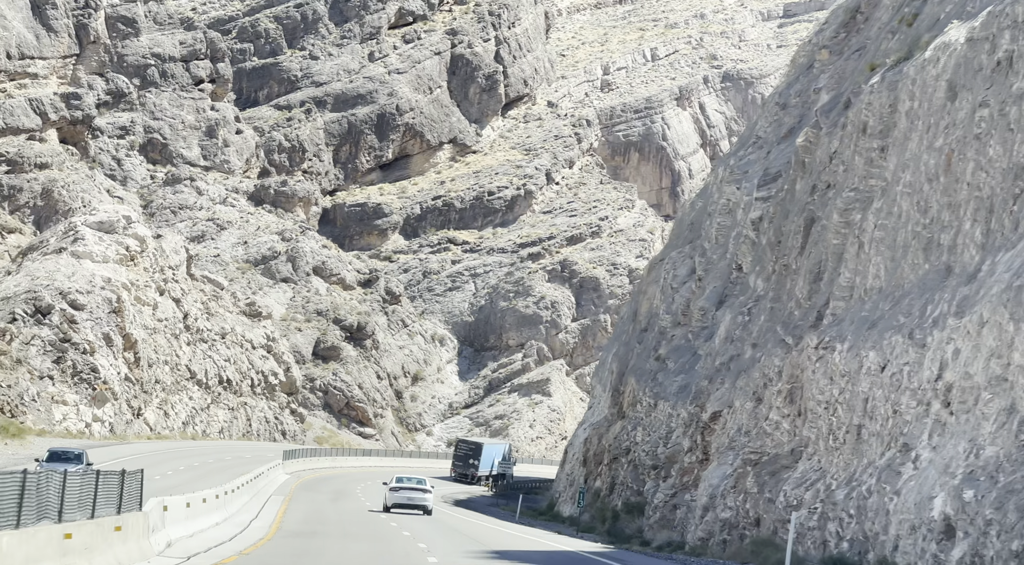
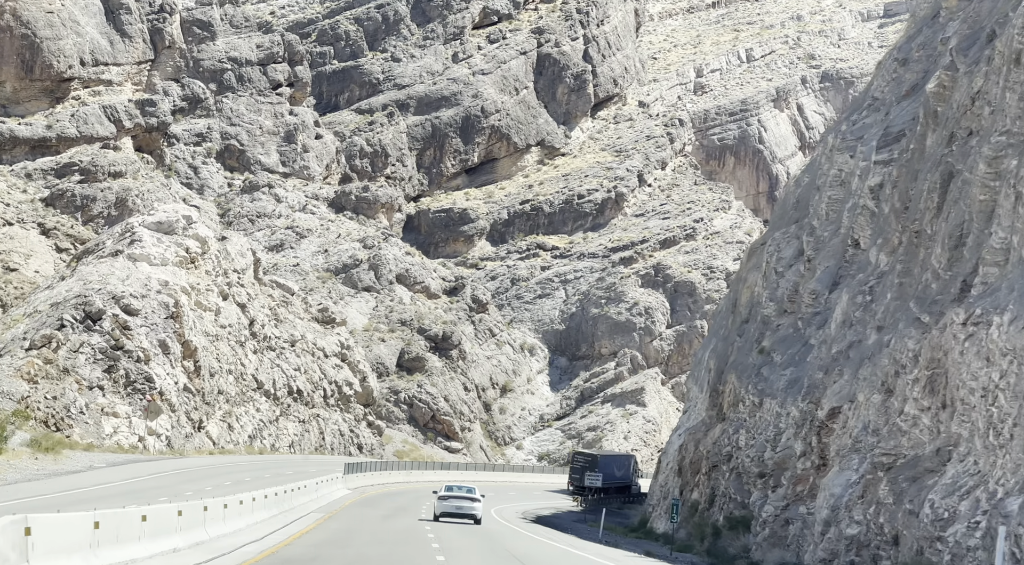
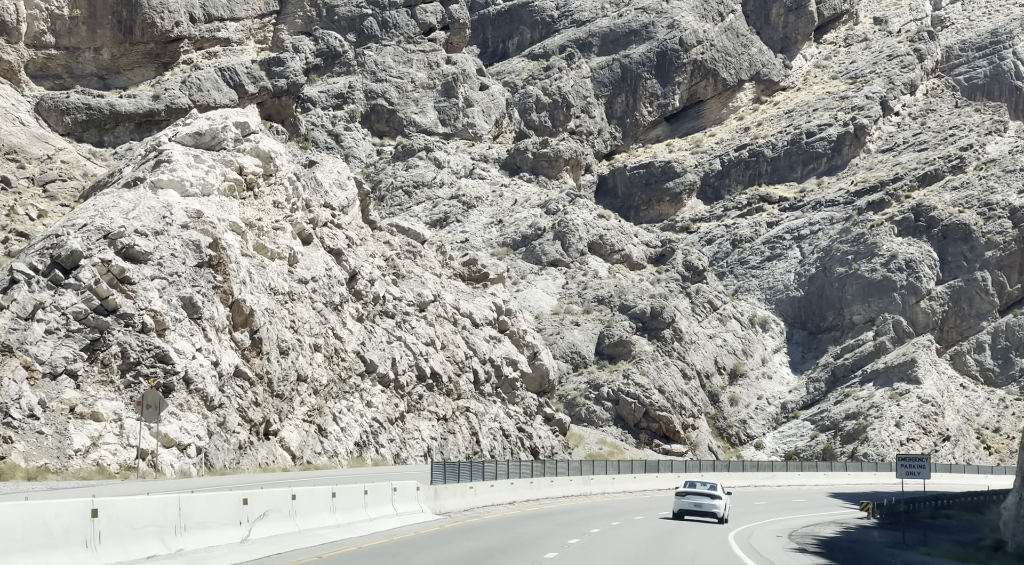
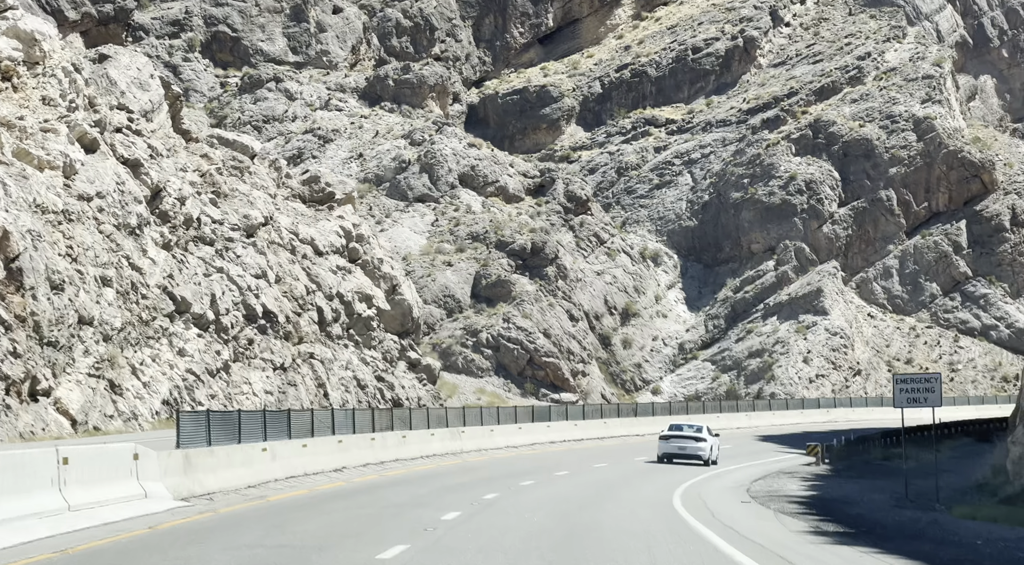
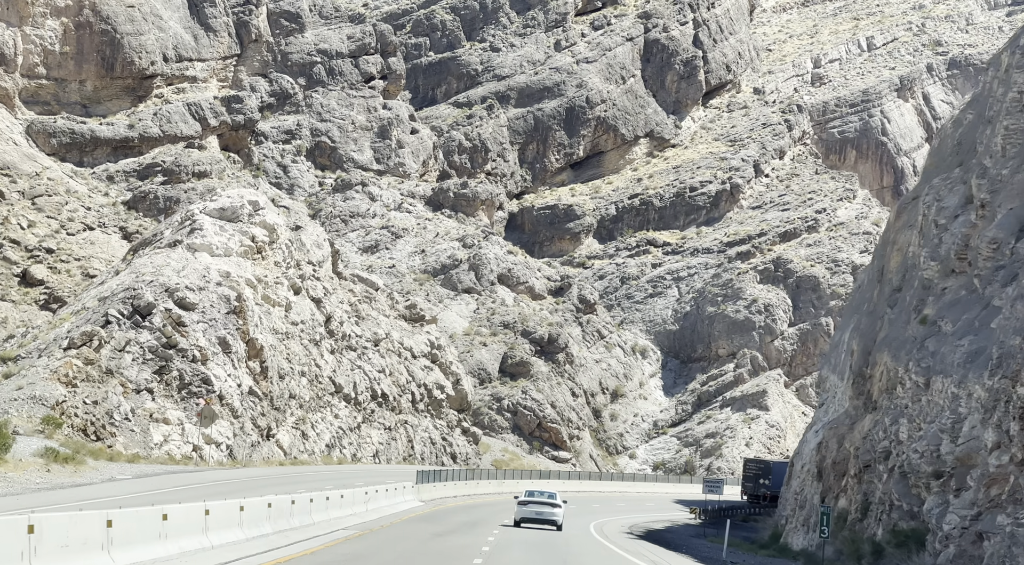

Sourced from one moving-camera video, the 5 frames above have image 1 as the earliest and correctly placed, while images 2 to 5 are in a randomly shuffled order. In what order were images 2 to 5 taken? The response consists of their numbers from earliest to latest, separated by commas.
2, 5, 3, 4
